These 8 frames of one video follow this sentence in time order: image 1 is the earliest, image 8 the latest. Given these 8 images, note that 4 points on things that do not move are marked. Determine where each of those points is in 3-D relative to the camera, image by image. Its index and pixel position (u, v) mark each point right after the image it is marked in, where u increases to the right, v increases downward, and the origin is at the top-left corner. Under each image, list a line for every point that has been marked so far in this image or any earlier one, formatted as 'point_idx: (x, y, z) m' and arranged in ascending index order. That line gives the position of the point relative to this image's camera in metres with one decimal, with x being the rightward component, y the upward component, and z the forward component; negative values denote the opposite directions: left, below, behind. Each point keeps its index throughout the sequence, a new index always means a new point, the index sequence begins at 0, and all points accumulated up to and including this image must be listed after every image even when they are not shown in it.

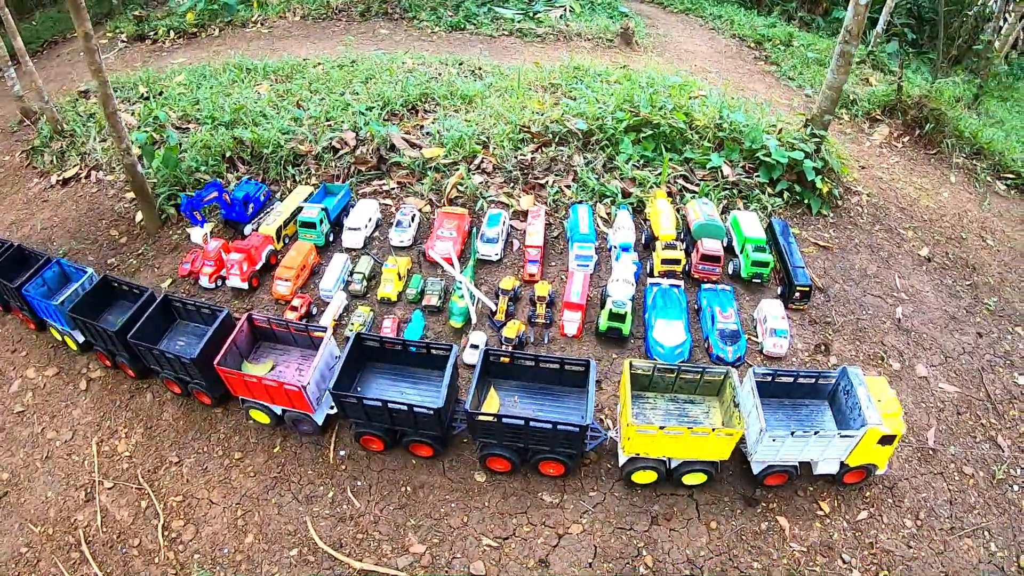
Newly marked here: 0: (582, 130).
0: (+0.8, +1.8, +7.3) m
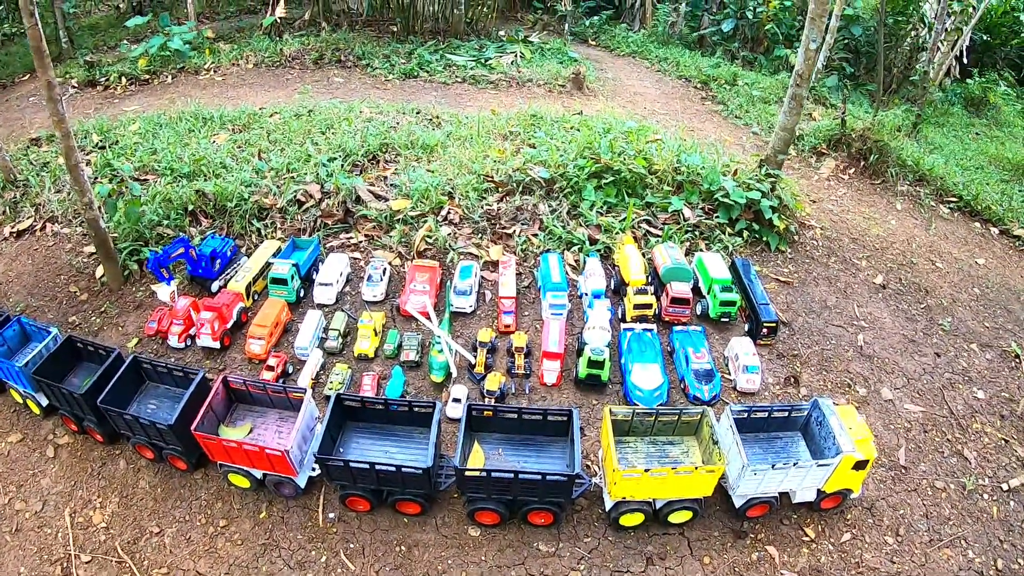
0: (+0.4, +1.3, +7.5) m
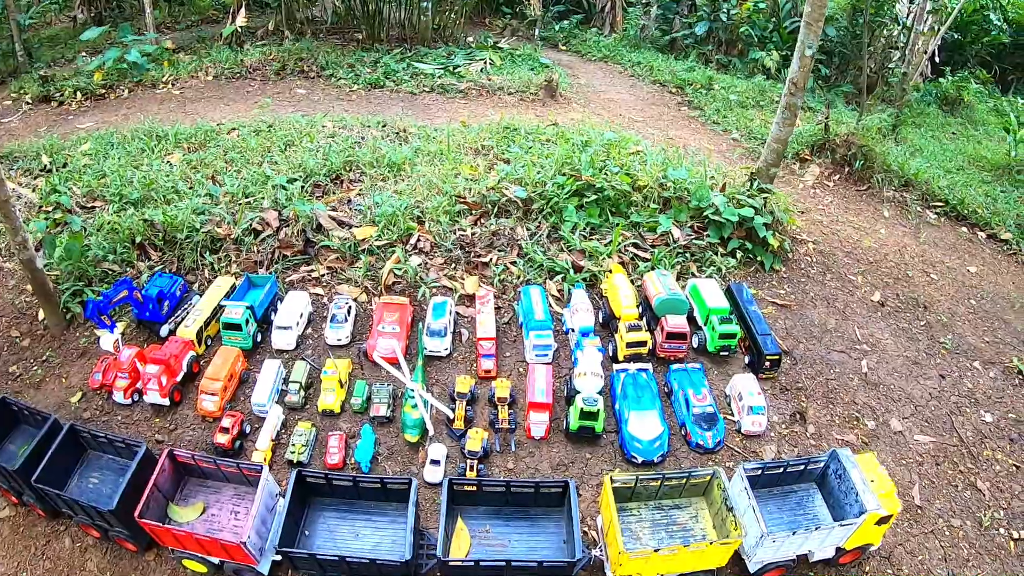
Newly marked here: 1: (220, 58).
0: (+0.1, +1.0, +7.0) m
1: (-5.5, +4.6, +12.7) m
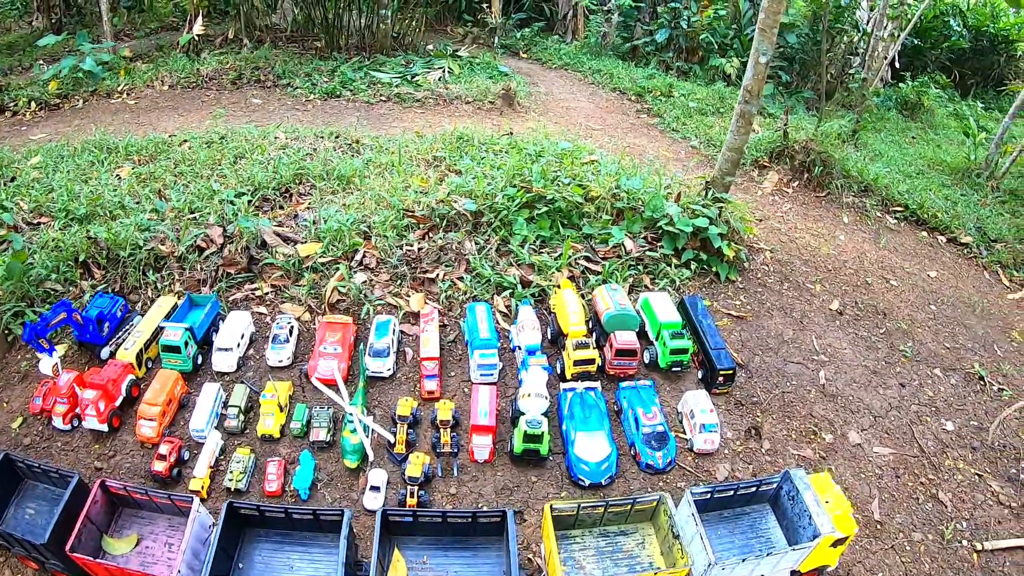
0: (-0.4, +0.8, +6.8) m
1: (-6.3, +4.2, +12.3) m
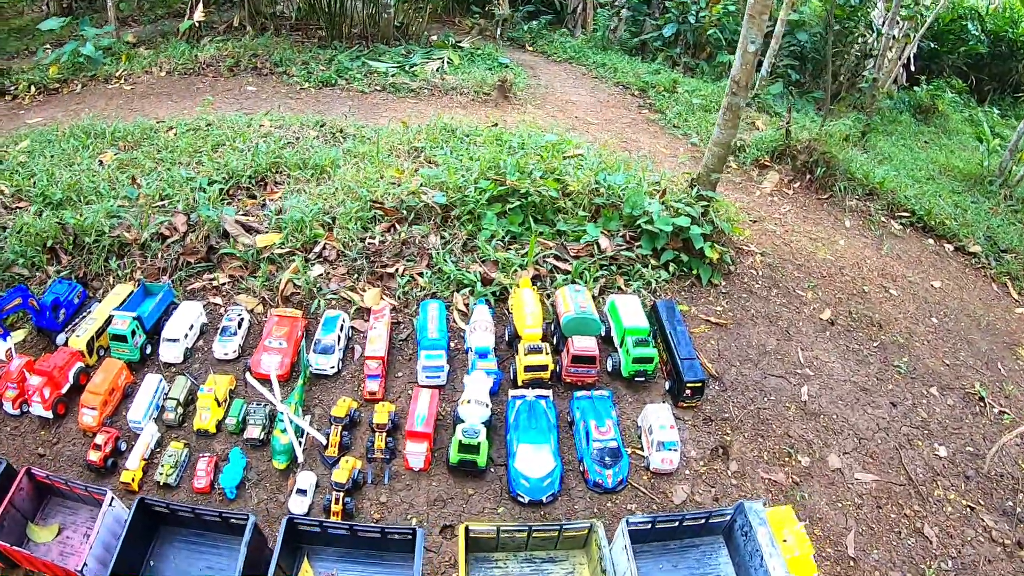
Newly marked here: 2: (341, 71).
0: (-0.7, +0.8, +6.4) m
1: (-6.4, +4.4, +12.1) m
2: (-3.3, +4.2, +12.4) m
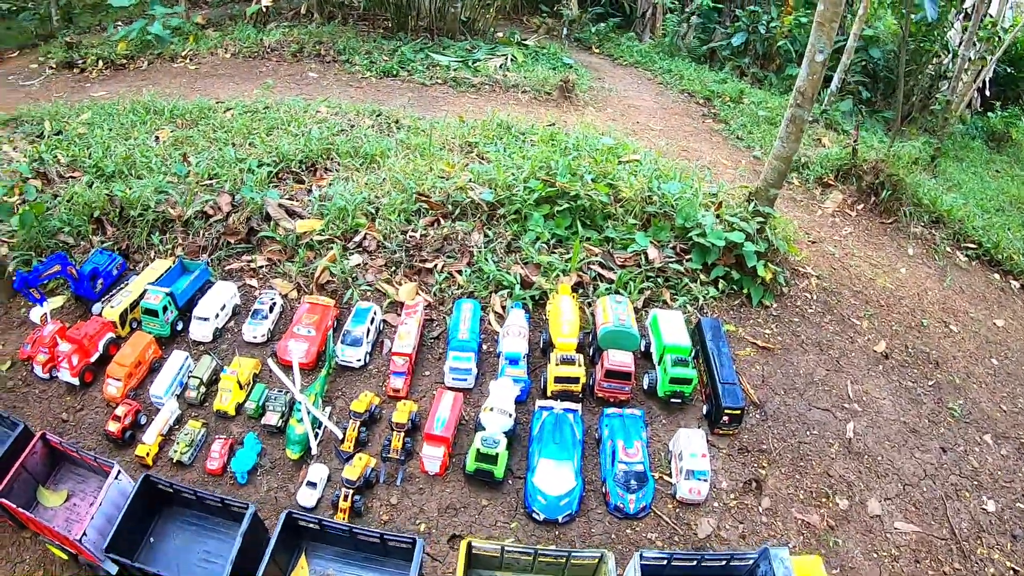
0: (-0.3, +0.8, +6.3) m
1: (-5.2, +4.9, +12.4) m
2: (-2.2, +4.4, +12.5) m
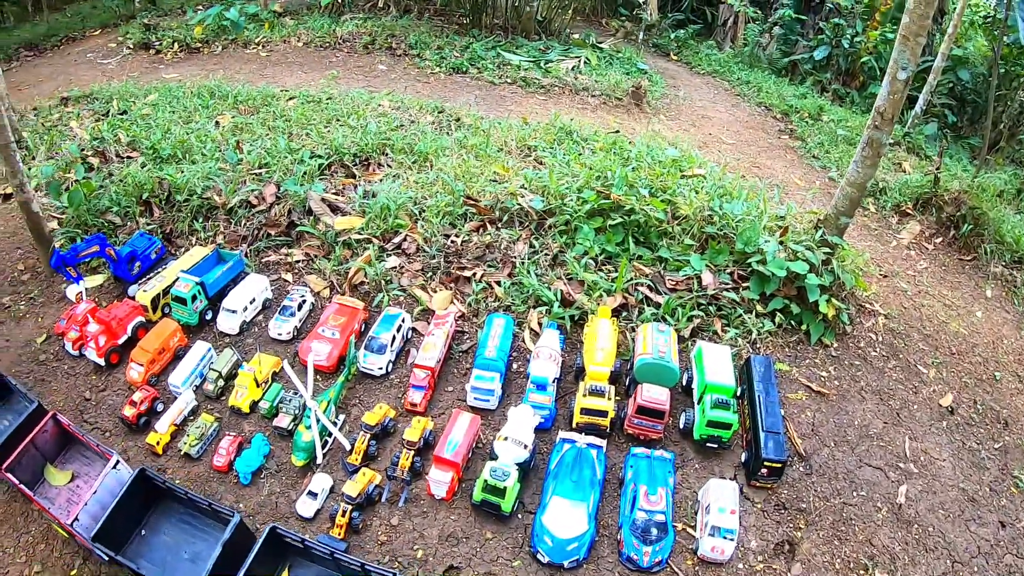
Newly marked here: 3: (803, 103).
0: (+0.2, +0.7, +6.1) m
1: (-3.8, +5.2, +12.5) m
2: (-0.8, +4.4, +12.4) m
3: (+5.2, +3.3, +11.6) m
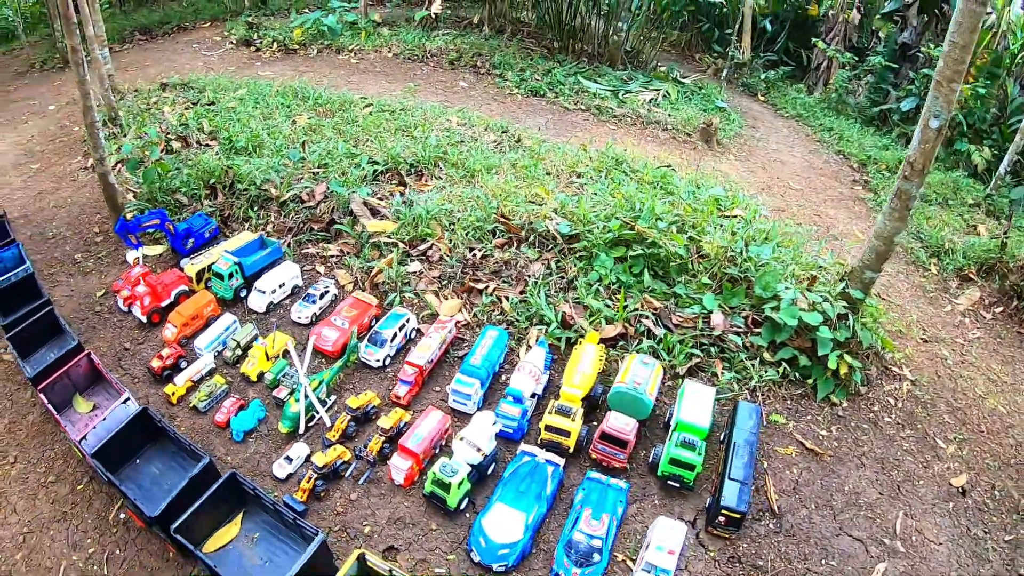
0: (+0.4, +0.5, +6.2) m
1: (-2.2, +5.1, +13.3) m
2: (+0.6, +4.0, +12.7) m
3: (+6.4, +2.3, +11.1) m
